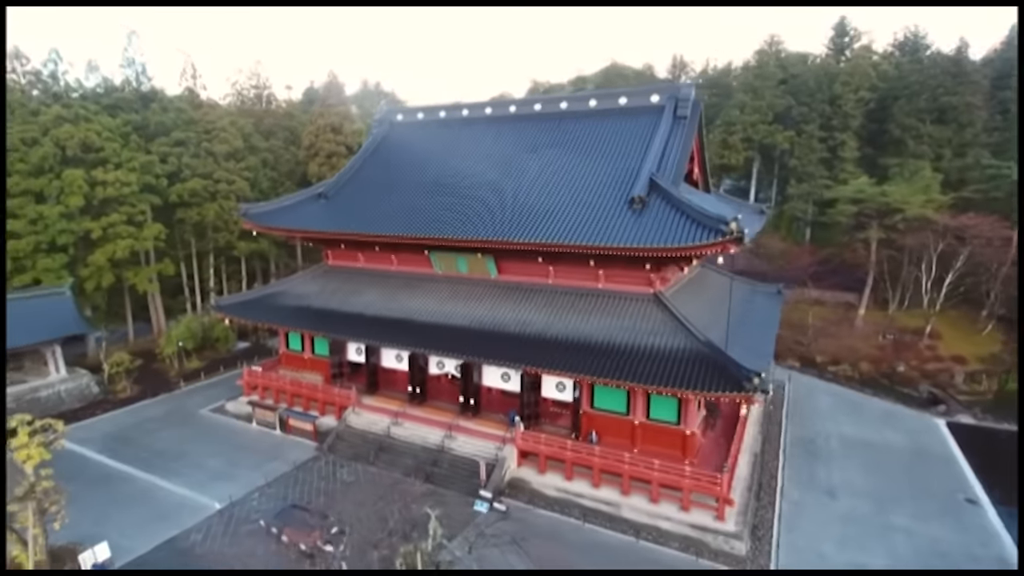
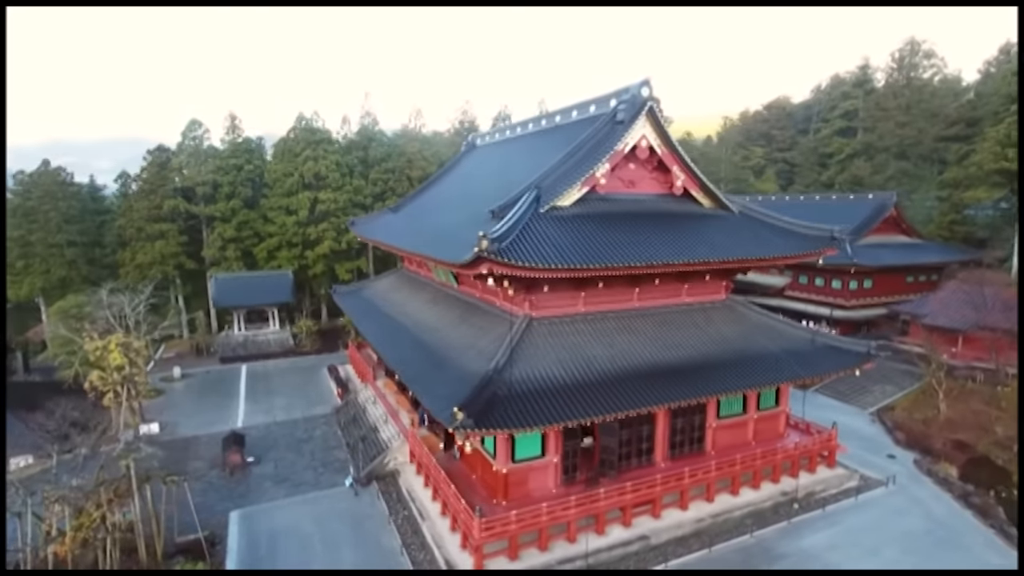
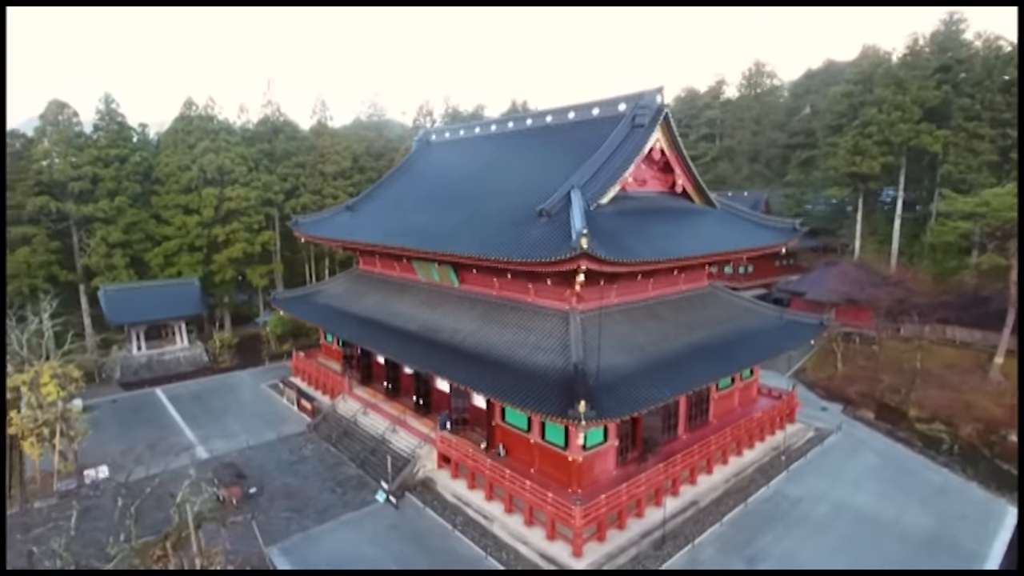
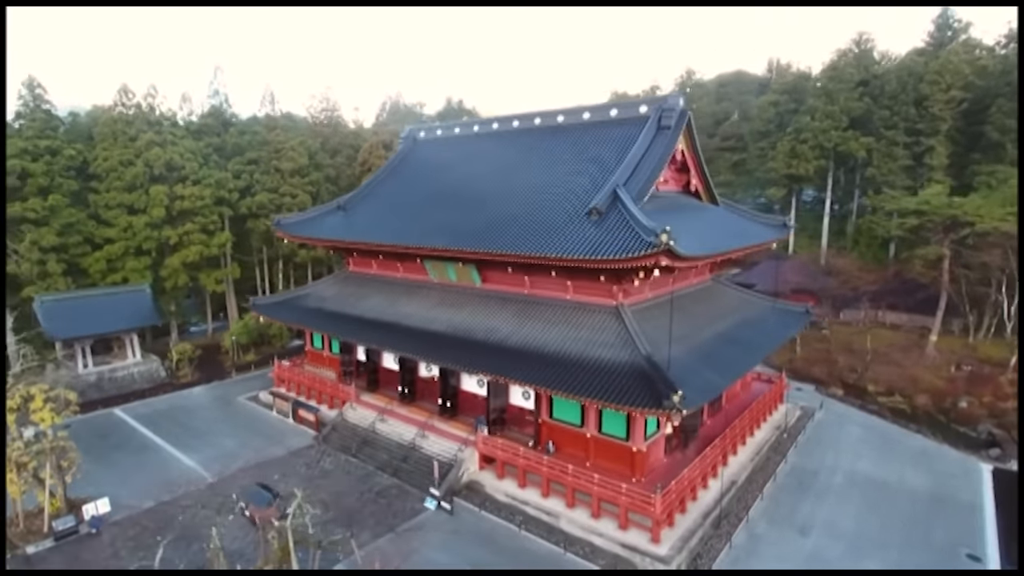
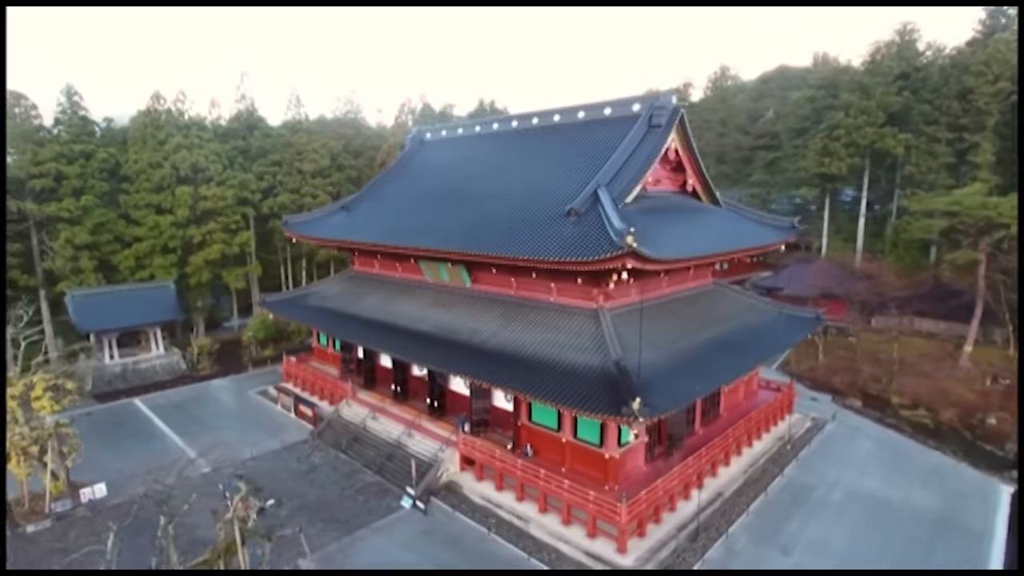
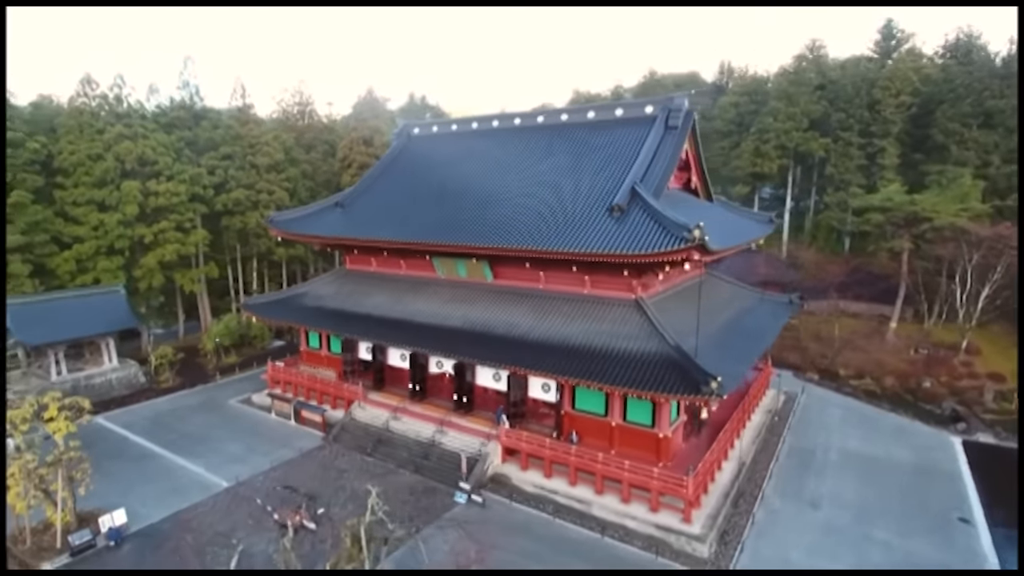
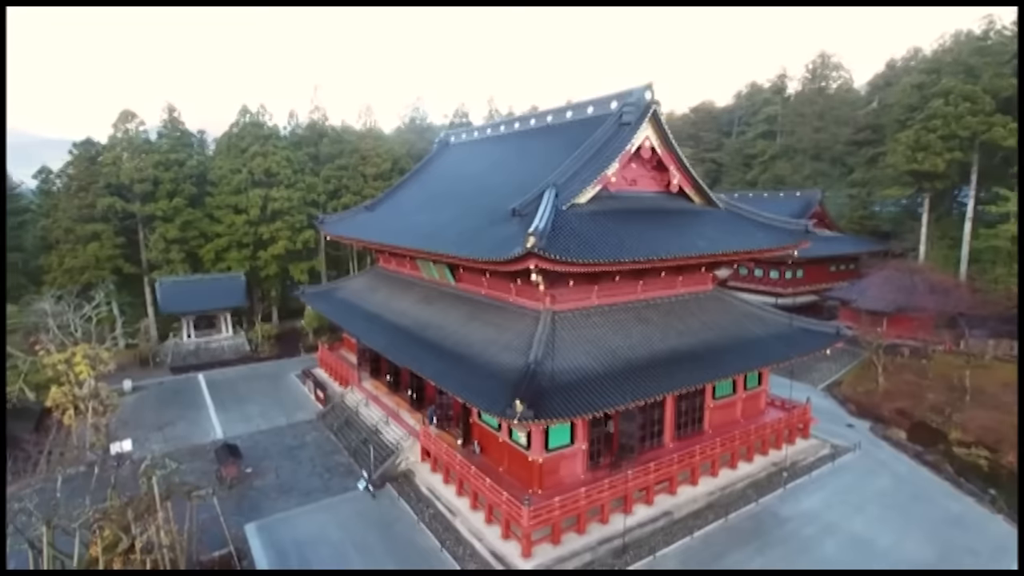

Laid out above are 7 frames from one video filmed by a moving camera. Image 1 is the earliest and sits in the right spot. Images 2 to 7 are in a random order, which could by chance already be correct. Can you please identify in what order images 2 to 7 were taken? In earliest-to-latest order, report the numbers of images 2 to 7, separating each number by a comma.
6, 4, 5, 3, 7, 2
